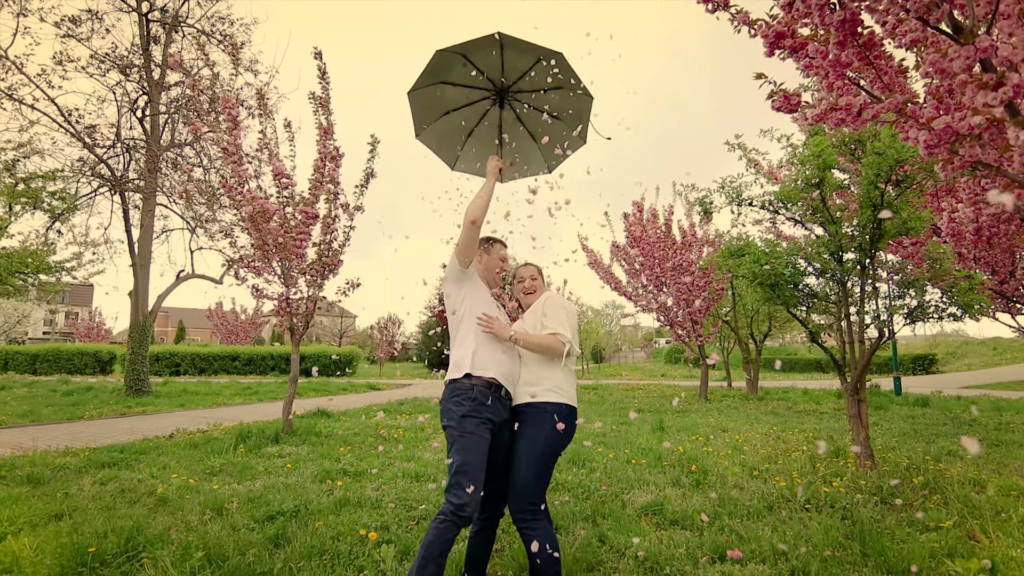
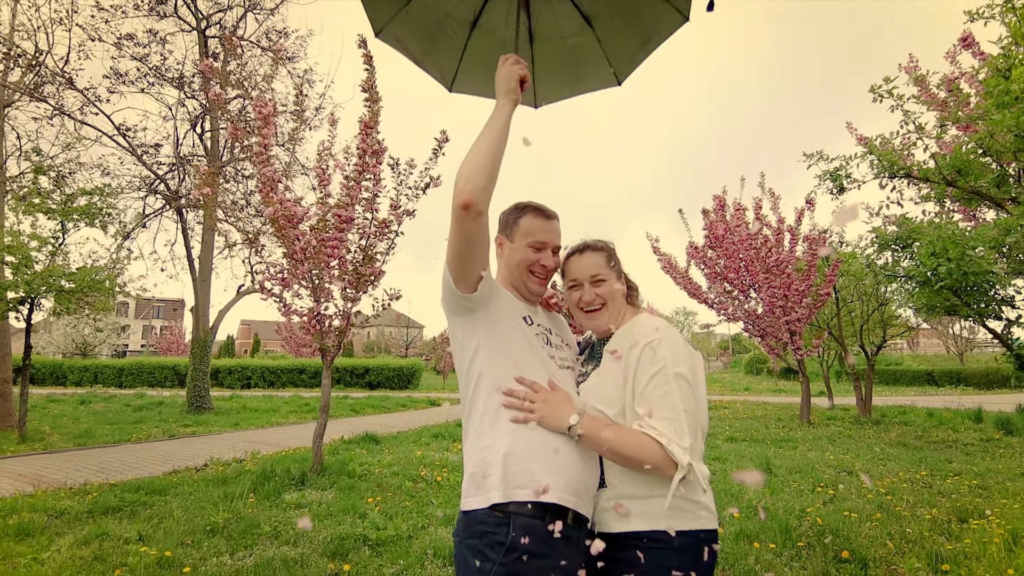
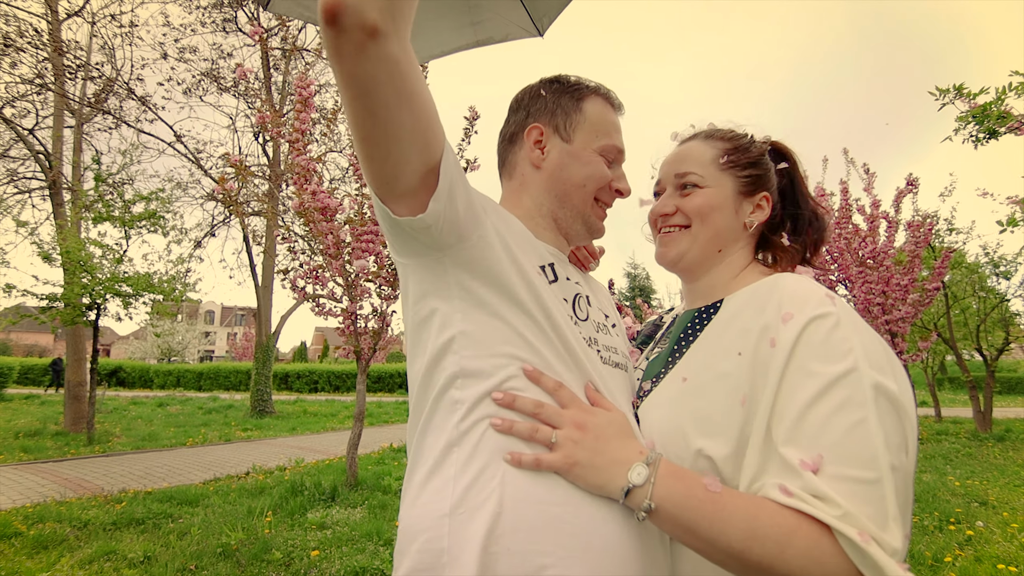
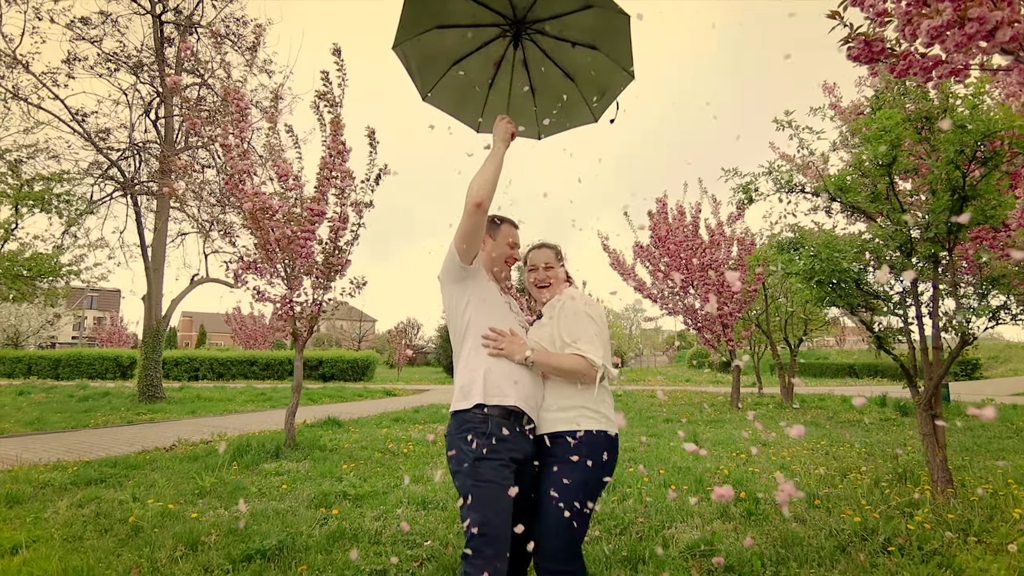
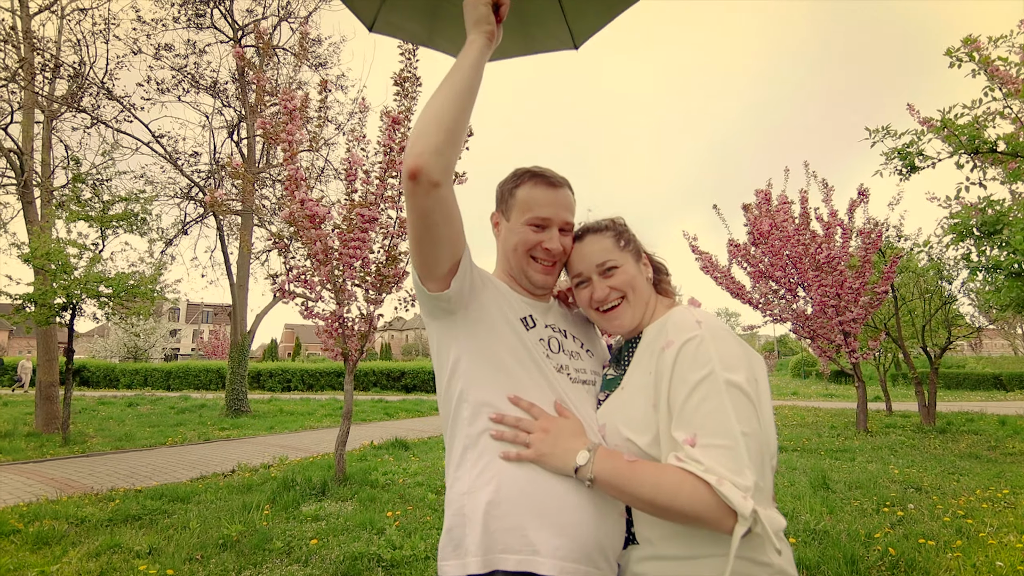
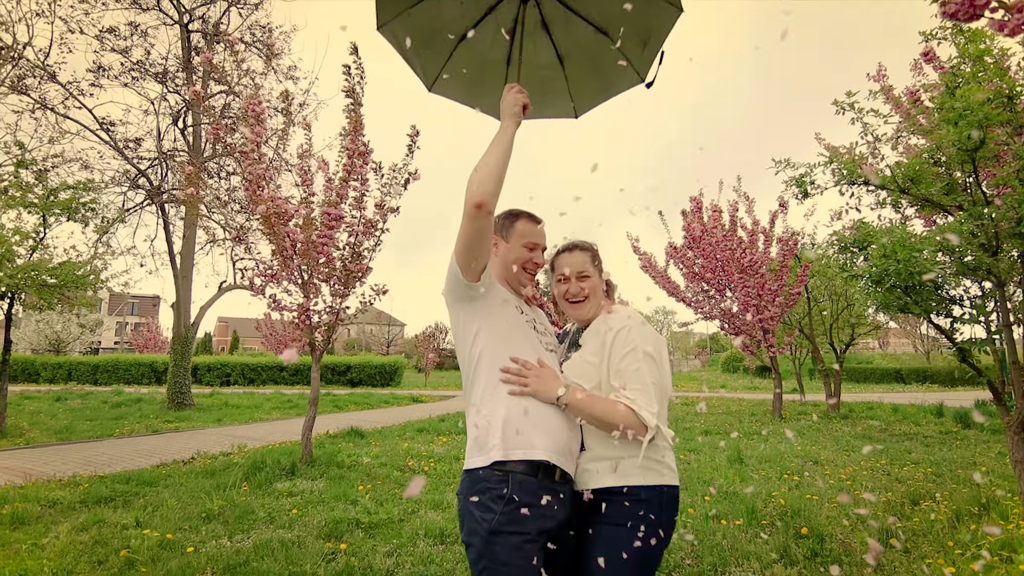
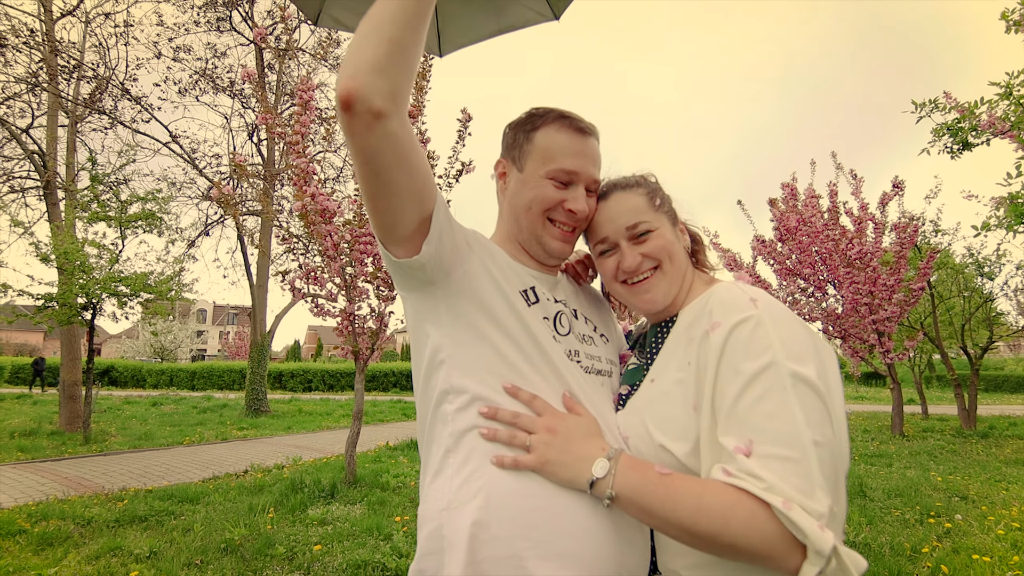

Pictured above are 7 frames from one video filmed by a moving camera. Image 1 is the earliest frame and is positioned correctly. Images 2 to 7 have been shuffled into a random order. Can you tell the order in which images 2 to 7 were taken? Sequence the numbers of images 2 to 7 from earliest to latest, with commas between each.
4, 6, 2, 5, 7, 3
